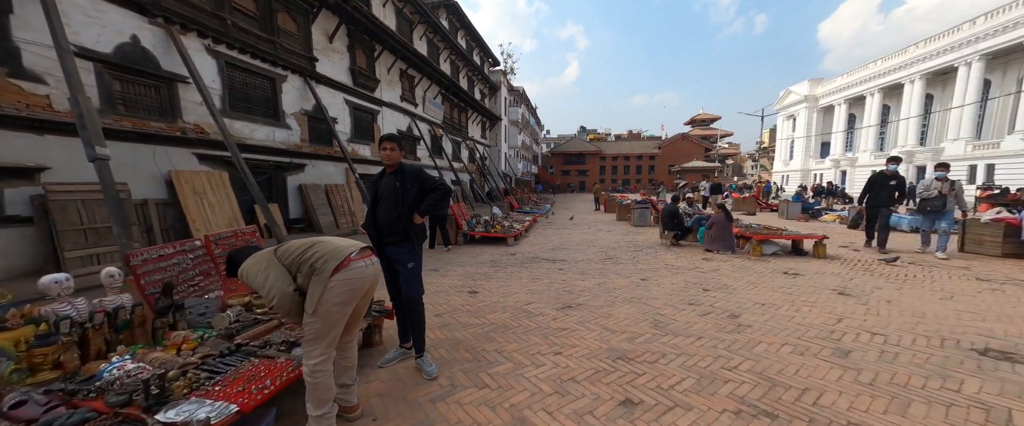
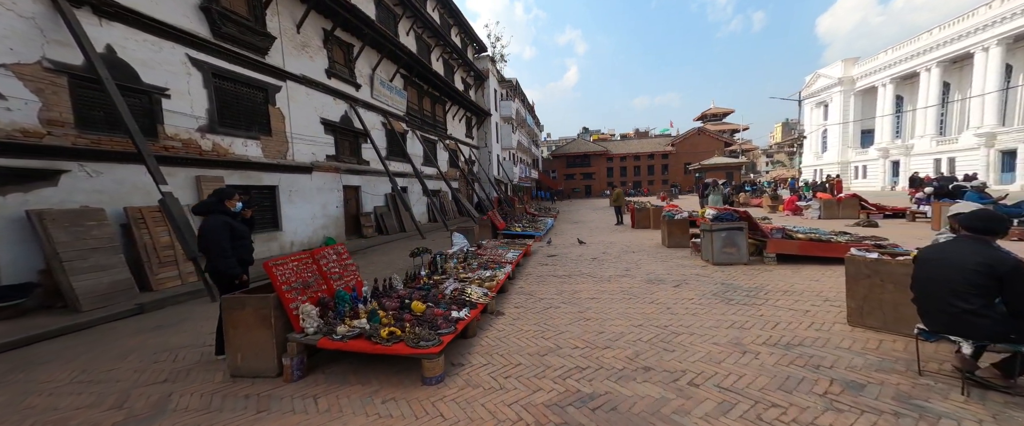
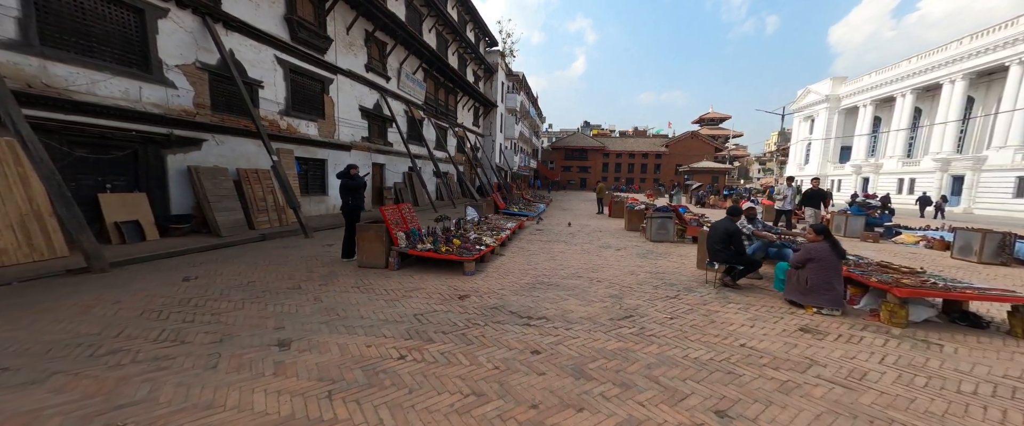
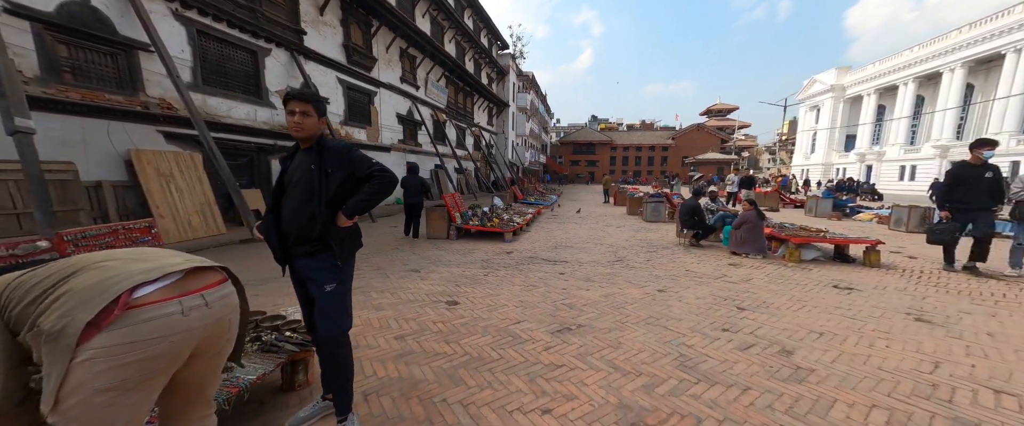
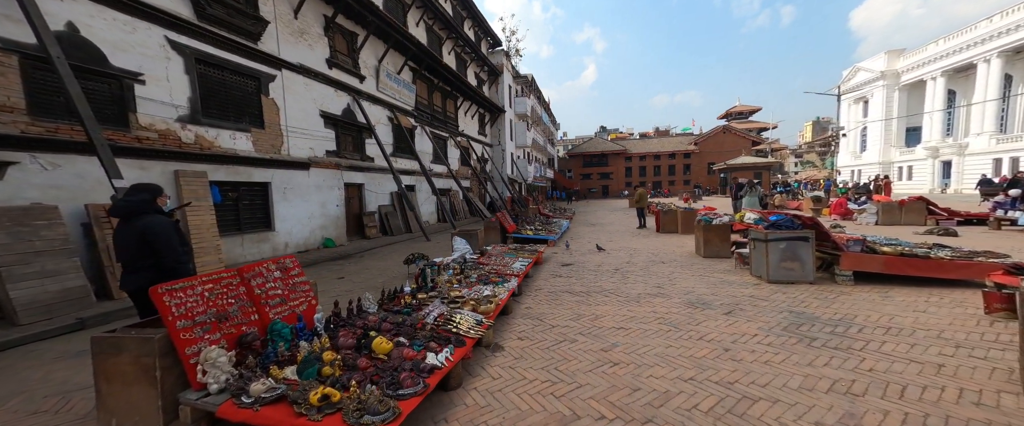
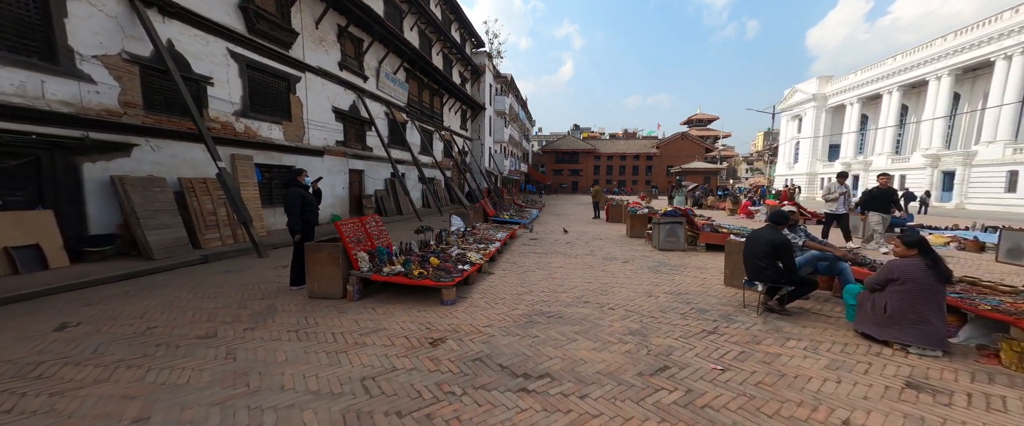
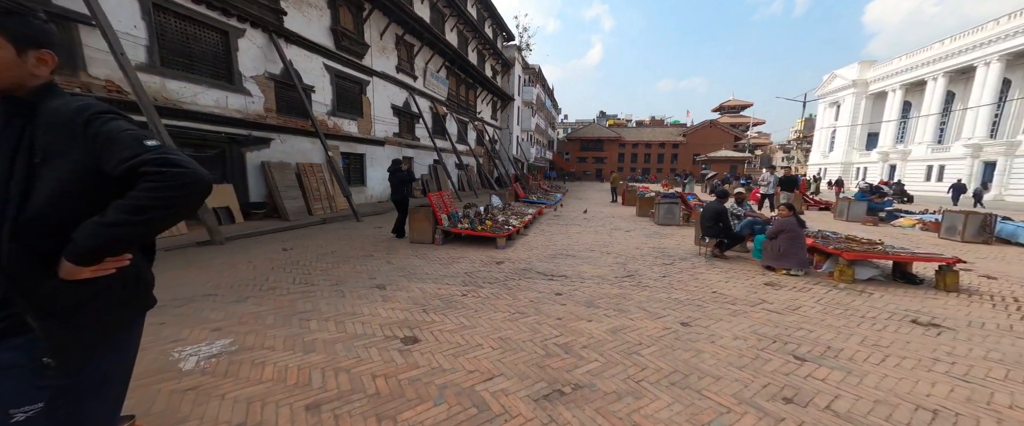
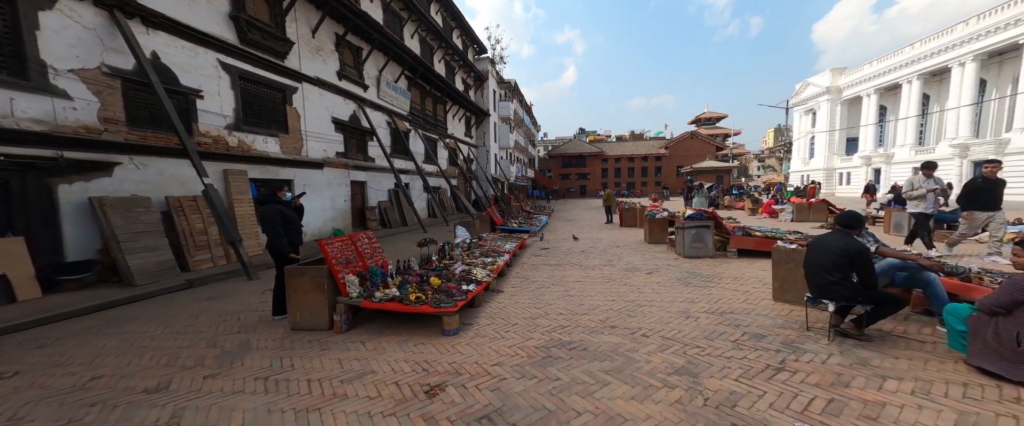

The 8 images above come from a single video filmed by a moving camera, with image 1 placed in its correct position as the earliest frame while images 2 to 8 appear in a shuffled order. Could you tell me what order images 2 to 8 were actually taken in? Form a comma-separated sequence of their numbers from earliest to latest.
4, 7, 3, 6, 8, 2, 5
